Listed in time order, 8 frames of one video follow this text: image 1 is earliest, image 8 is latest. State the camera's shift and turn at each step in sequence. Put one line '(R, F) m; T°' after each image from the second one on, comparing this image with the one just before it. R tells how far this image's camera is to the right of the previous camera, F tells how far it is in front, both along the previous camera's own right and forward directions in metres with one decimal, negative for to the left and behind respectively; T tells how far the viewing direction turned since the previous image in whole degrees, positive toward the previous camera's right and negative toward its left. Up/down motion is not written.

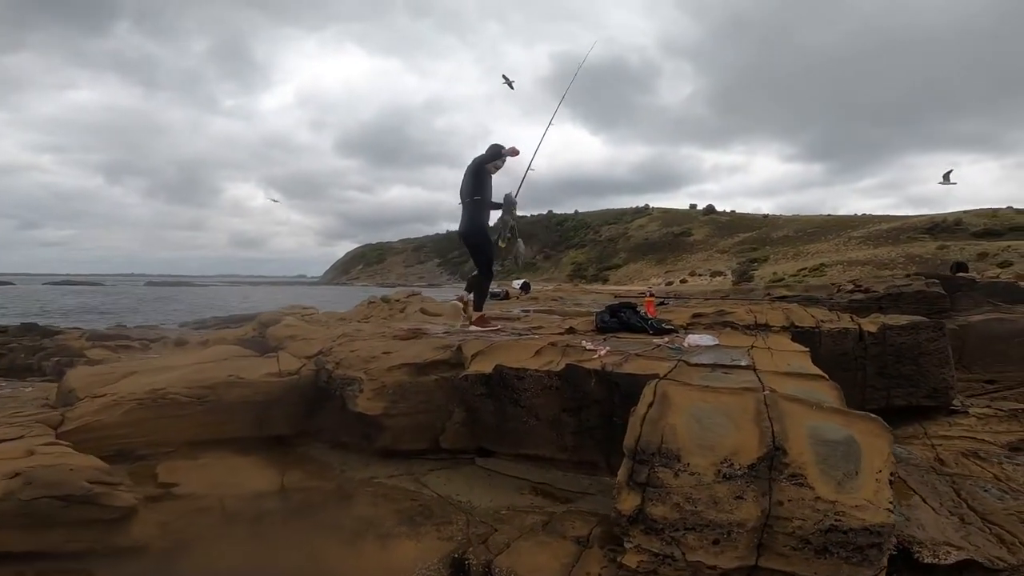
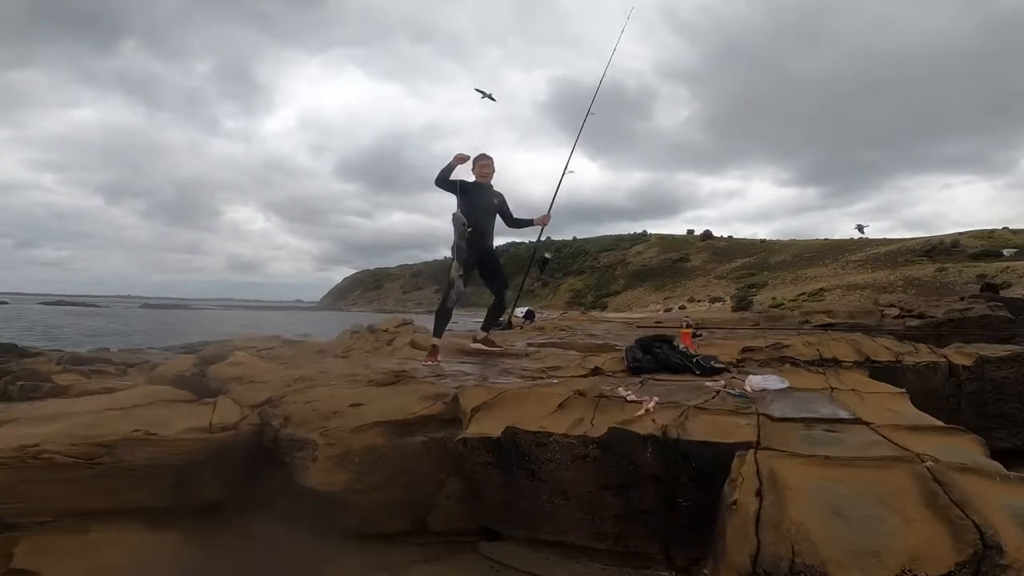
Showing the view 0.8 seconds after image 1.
(-0.1, +1.3) m; 0°
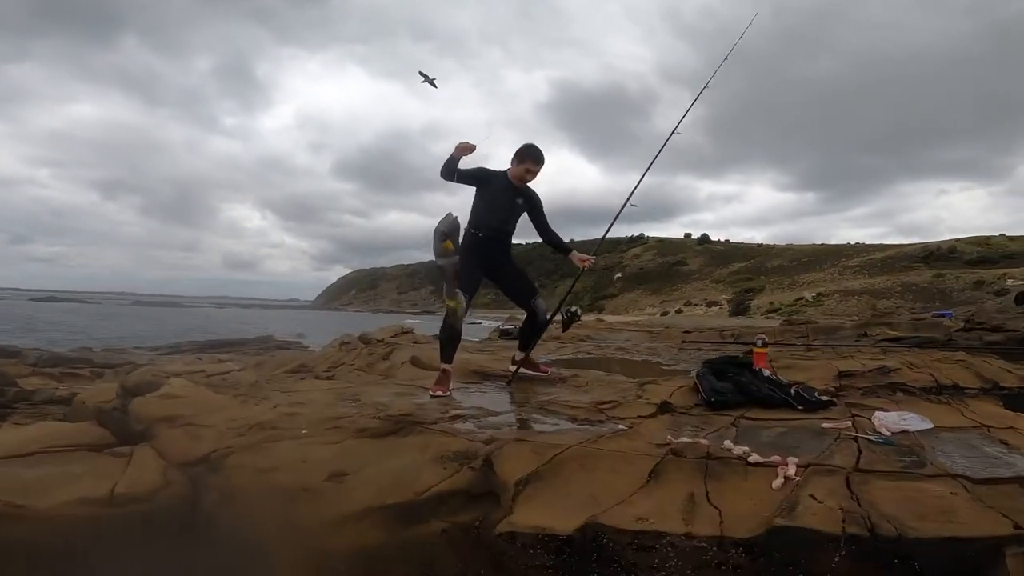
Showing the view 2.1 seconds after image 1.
(-0.3, +1.3) m; 0°
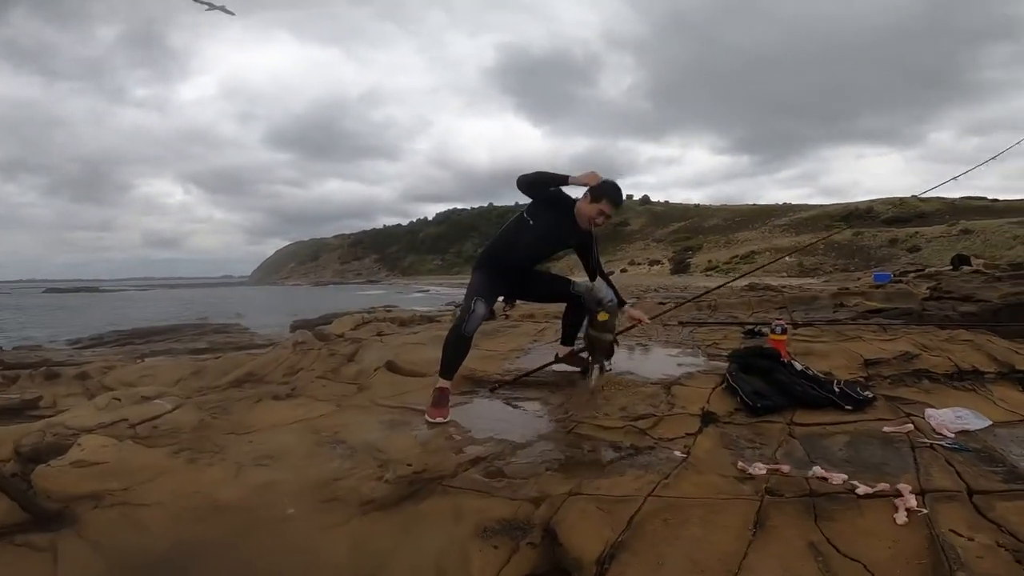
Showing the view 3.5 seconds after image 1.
(-0.4, +0.7) m; +6°
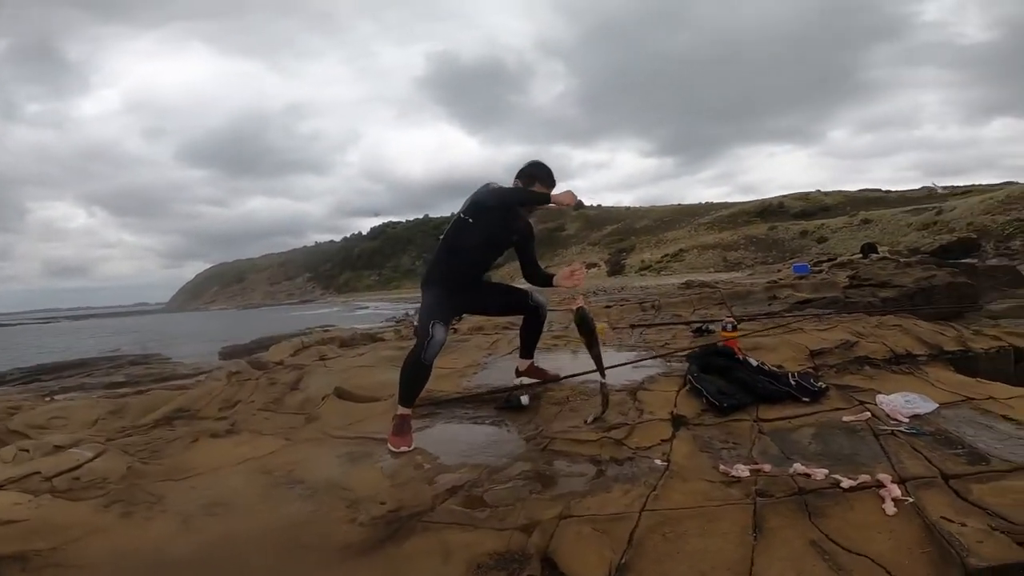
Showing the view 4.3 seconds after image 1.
(-0.1, +0.1) m; +7°
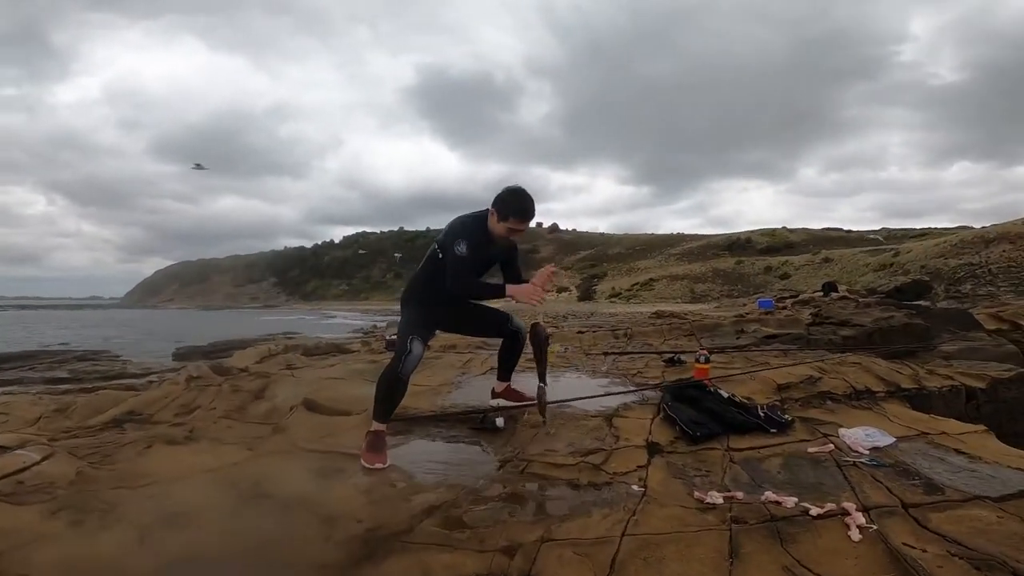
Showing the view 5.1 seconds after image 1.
(-0.1, -0.1) m; +3°
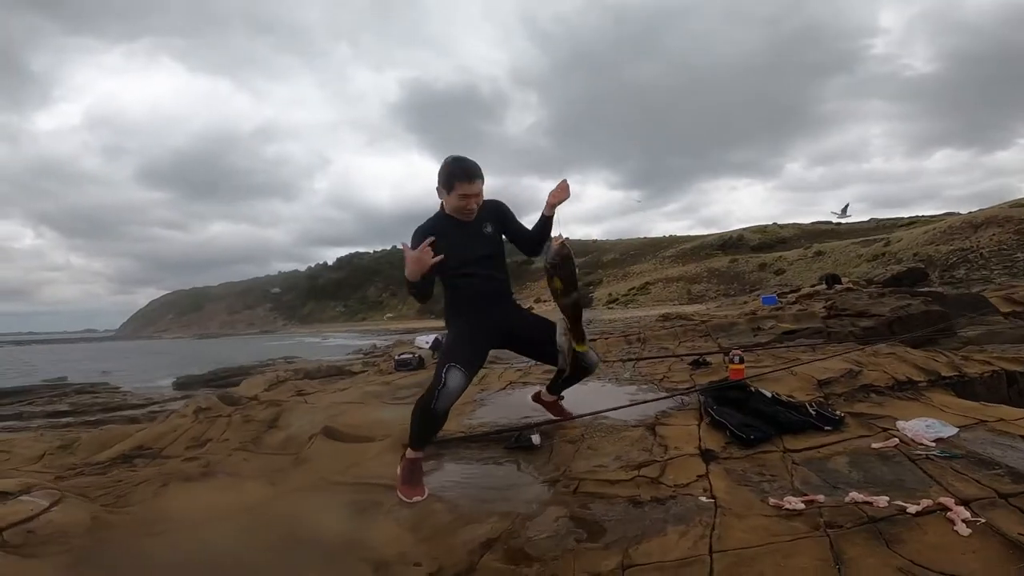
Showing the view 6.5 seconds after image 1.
(-0.2, +0.2) m; +1°
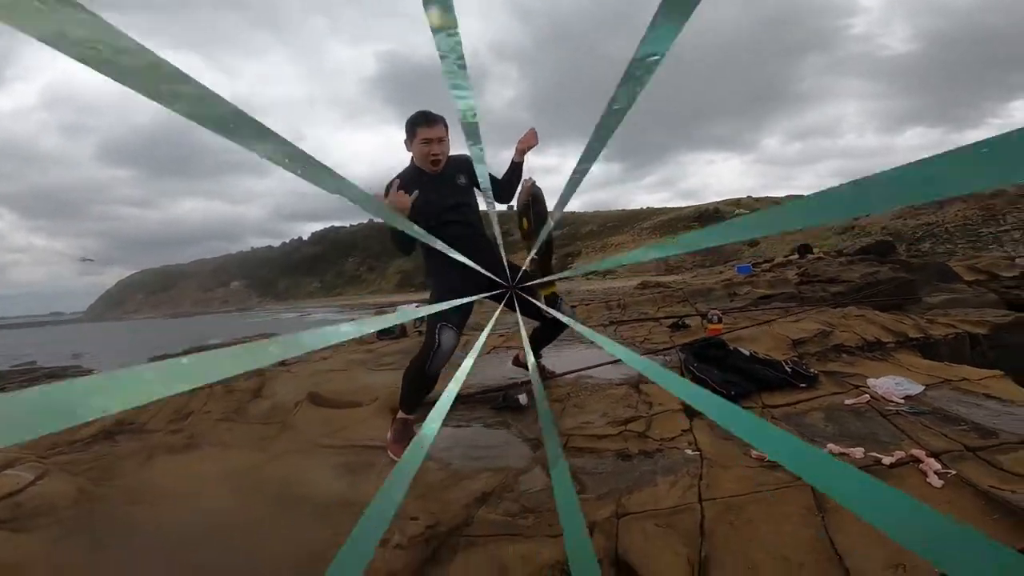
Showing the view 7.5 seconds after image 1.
(-0.1, 0.0) m; +2°
